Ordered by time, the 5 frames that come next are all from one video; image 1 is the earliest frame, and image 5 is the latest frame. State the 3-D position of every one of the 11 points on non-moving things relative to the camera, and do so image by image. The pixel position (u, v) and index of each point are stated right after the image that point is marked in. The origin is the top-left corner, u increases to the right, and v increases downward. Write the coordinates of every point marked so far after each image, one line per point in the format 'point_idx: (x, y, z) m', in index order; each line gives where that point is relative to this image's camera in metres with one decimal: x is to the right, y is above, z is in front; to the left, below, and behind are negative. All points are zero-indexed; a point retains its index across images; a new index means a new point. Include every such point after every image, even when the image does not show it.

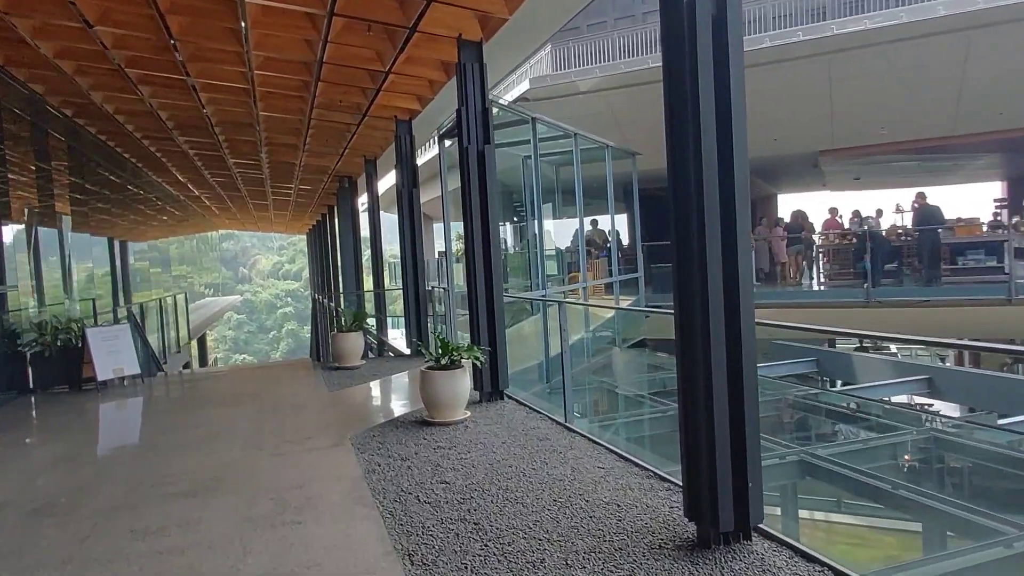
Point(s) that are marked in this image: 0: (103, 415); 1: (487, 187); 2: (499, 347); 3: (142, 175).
0: (-3.7, -1.1, +6.1) m
1: (-0.2, +0.8, +5.0) m
2: (-0.1, -0.5, +5.1) m
3: (-7.3, +2.2, +13.1) m
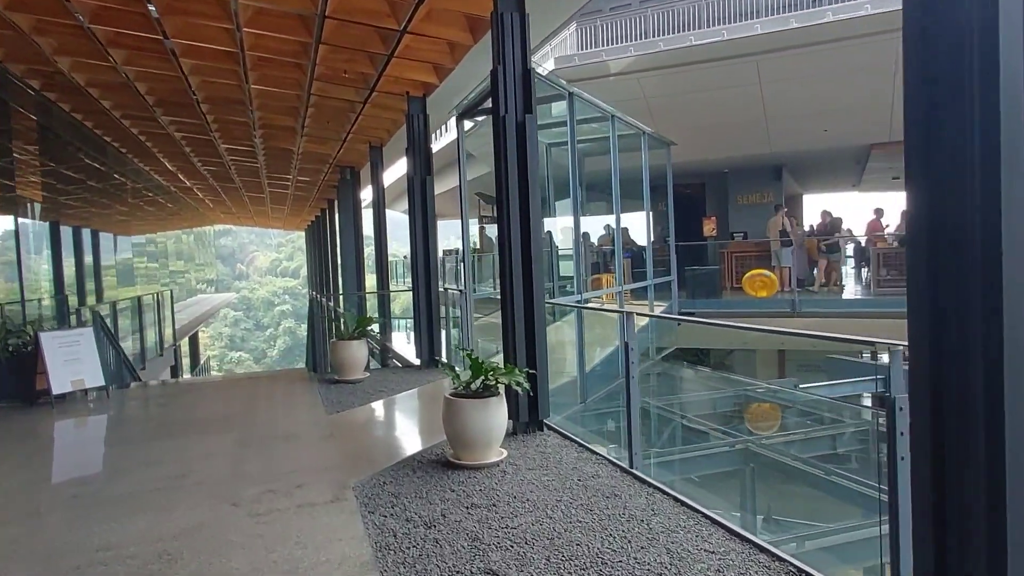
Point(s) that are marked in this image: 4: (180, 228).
0: (-3.5, -1.1, +5.1) m
1: (+0.1, +0.7, +4.0) m
2: (+0.2, -0.5, +4.1) m
3: (-7.0, +2.3, +12.1) m
4: (-9.7, +1.8, +19.3) m
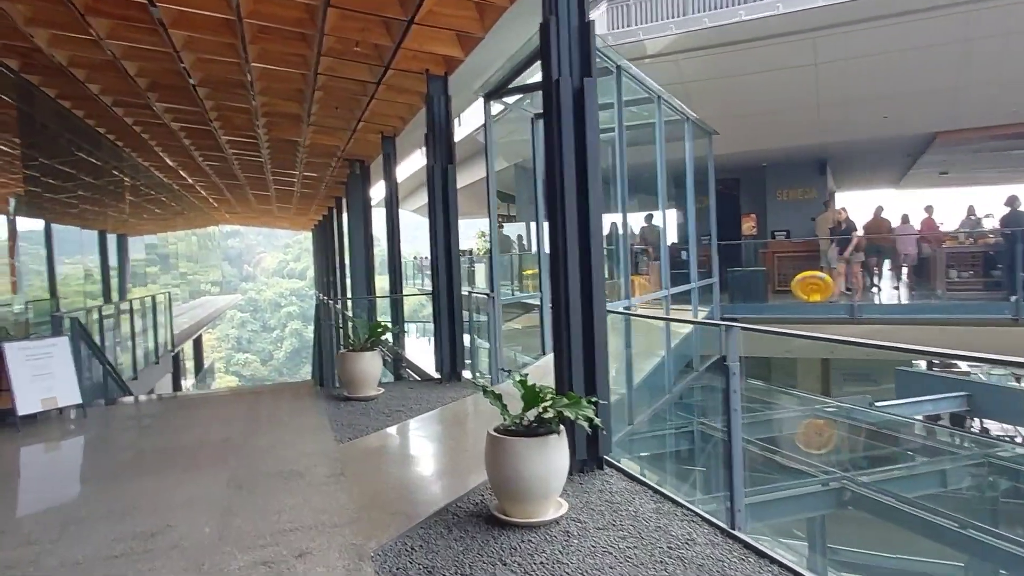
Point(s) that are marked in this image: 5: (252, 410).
0: (-3.2, -1.1, +4.4) m
1: (+0.4, +0.7, +3.2) m
2: (+0.4, -0.5, +3.3) m
3: (-6.6, +2.2, +11.4) m
4: (-9.2, +1.7, +18.7) m
5: (-2.1, -1.0, +5.3) m
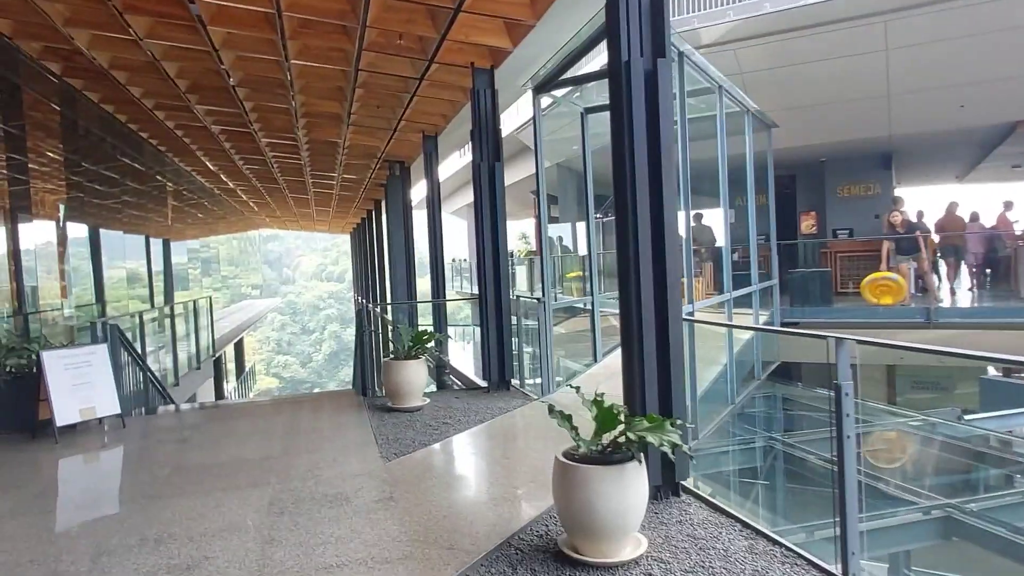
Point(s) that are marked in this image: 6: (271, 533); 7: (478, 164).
0: (-2.8, -1.2, +4.2) m
1: (+0.6, +0.7, +2.9) m
2: (+0.7, -0.6, +2.9) m
3: (-5.9, +2.2, +11.4) m
4: (-8.1, +1.6, +18.8) m
5: (-1.7, -1.0, +5.0) m
6: (-1.0, -1.0, +2.8) m
7: (-0.3, +1.1, +5.7) m
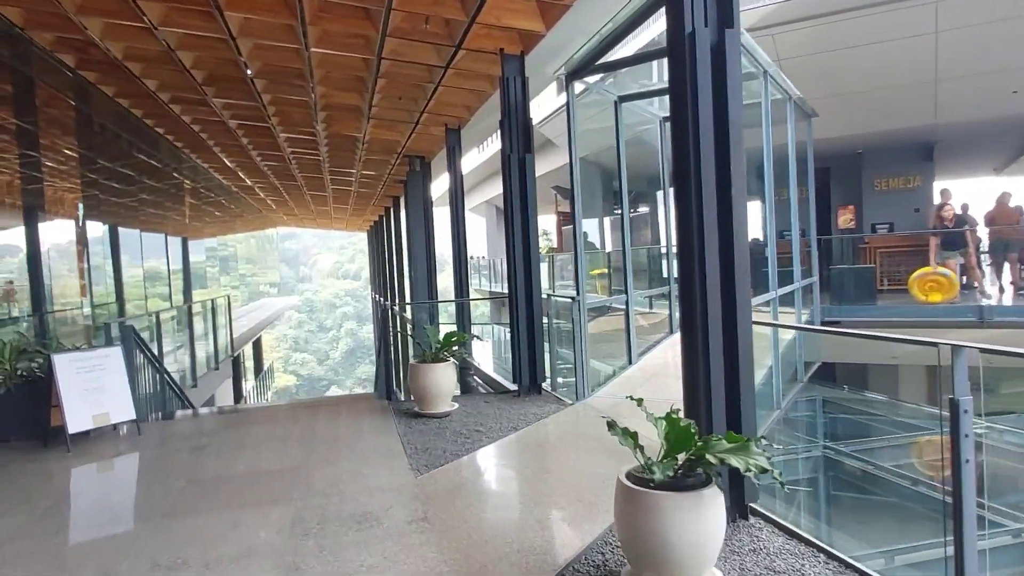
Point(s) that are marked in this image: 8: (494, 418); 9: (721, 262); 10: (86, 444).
0: (-2.6, -1.2, +4.0) m
1: (+0.8, +0.7, +2.6) m
2: (+0.9, -0.5, +2.6) m
3: (-5.5, +2.2, +11.3) m
4: (-7.6, +1.6, +18.7) m
5: (-1.4, -1.0, +4.8) m
6: (-0.8, -1.0, +2.6) m
7: (0.0, +1.1, +5.4) m
8: (-0.1, -0.9, +4.8) m
9: (+0.8, +0.1, +2.7) m
10: (-2.9, -1.1, +4.6) m
